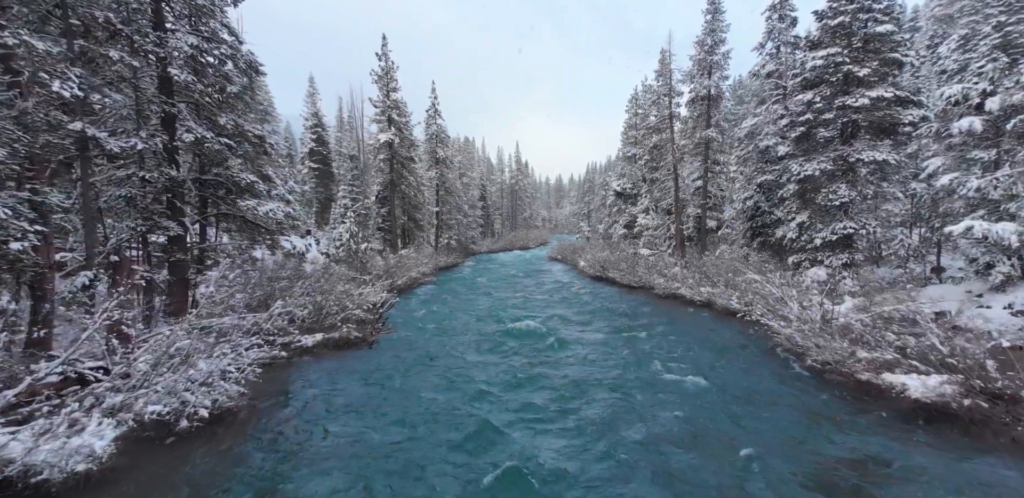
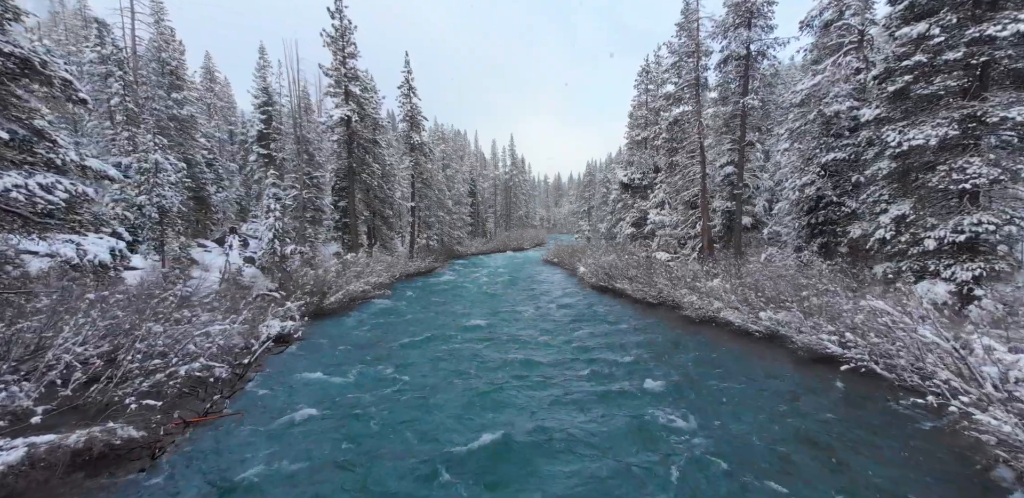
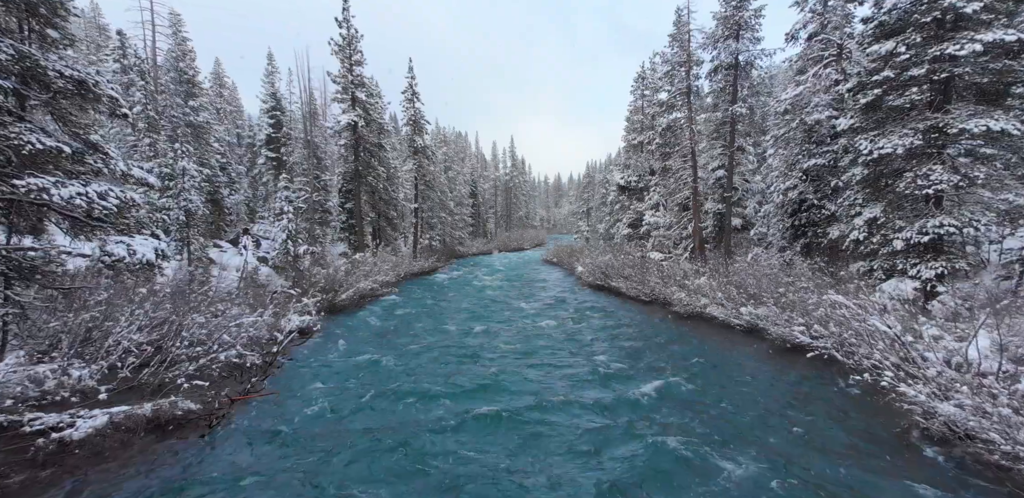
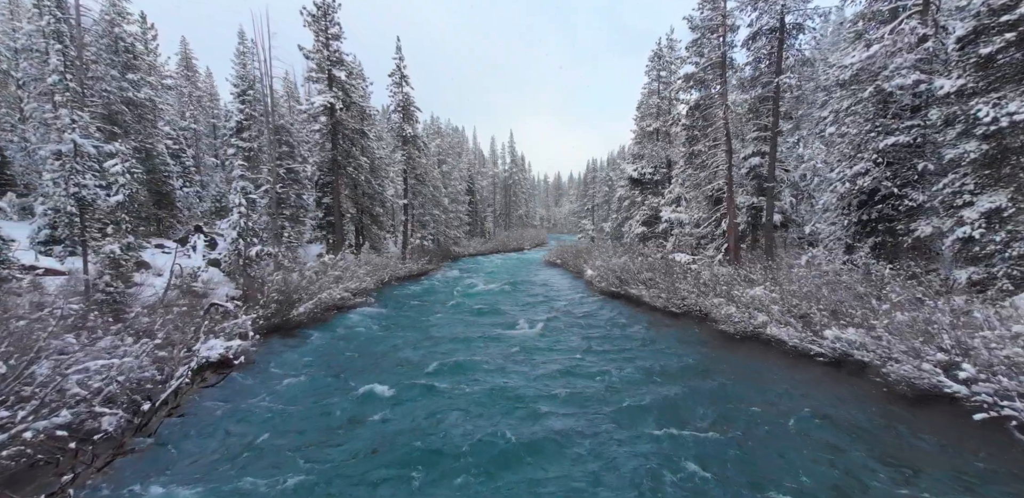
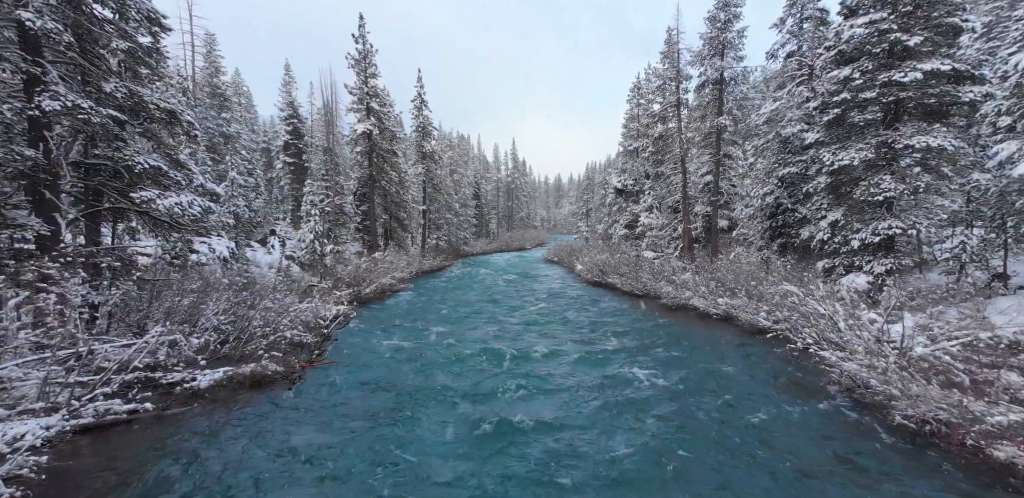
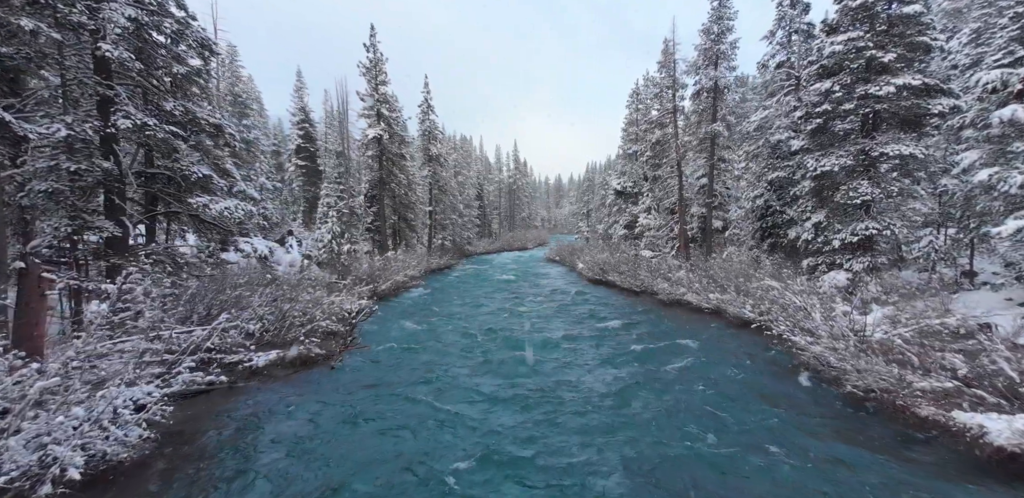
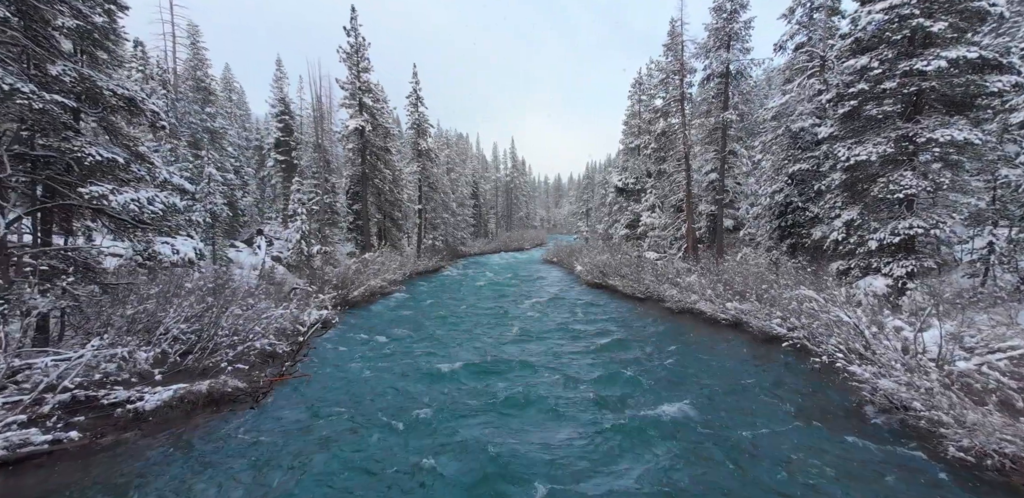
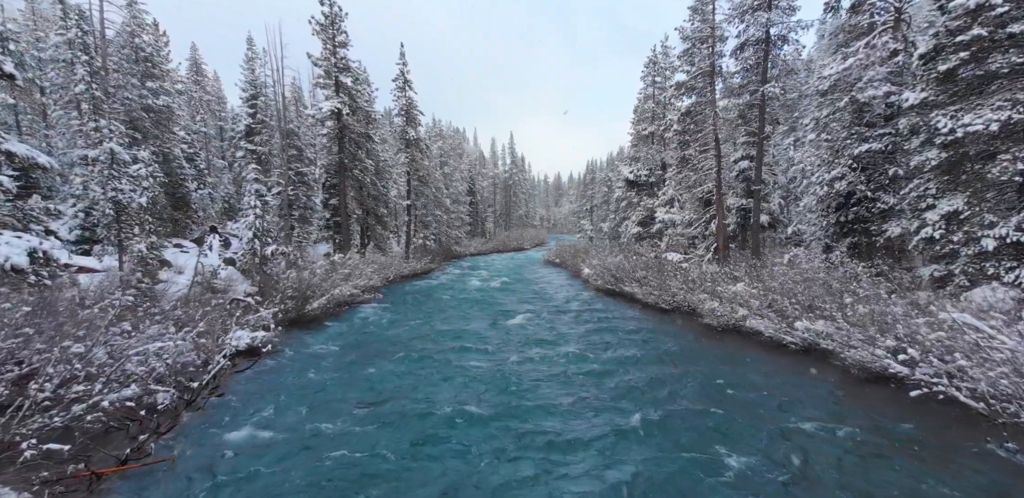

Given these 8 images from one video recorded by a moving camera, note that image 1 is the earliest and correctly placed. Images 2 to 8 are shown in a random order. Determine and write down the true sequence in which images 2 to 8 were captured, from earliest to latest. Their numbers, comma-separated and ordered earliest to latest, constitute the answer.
6, 5, 7, 3, 2, 8, 4
